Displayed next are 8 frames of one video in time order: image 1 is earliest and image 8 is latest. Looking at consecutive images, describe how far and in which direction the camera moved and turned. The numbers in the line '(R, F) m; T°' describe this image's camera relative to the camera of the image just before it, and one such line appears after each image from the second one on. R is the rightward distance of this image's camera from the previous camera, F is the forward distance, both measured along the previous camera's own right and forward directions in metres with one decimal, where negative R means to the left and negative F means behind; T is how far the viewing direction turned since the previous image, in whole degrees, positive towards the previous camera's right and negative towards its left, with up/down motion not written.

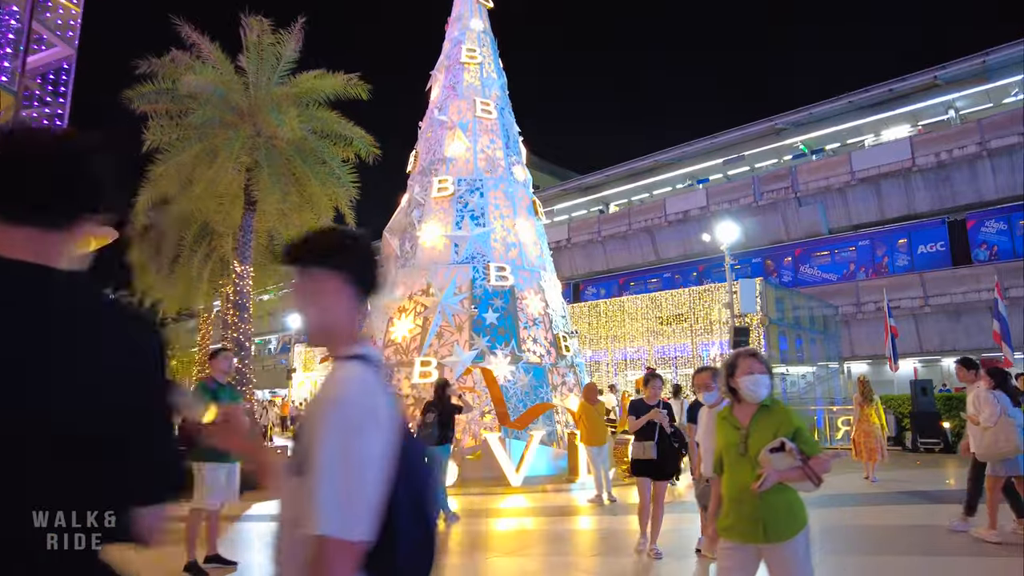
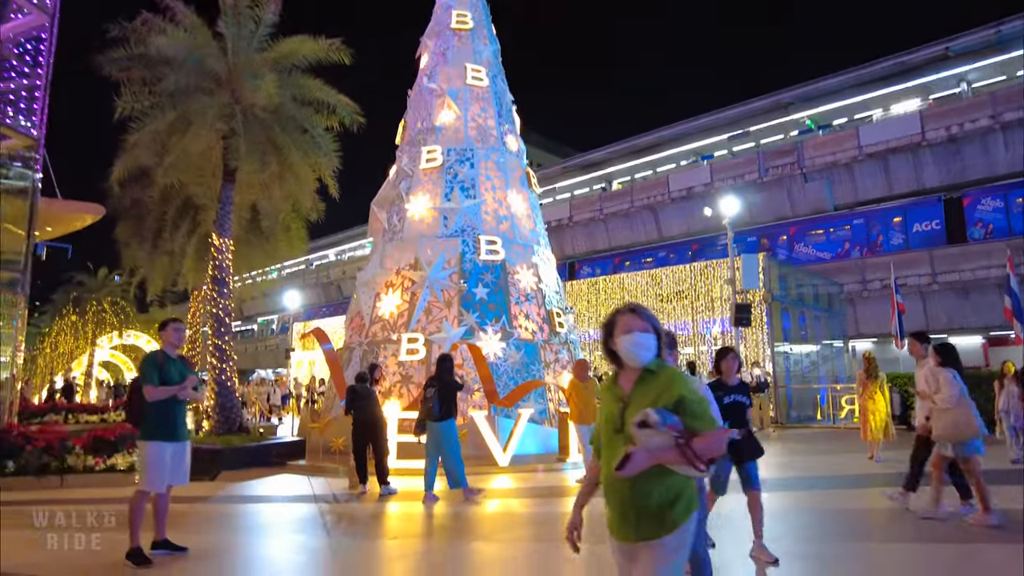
(+0.3, +0.5) m; 0°
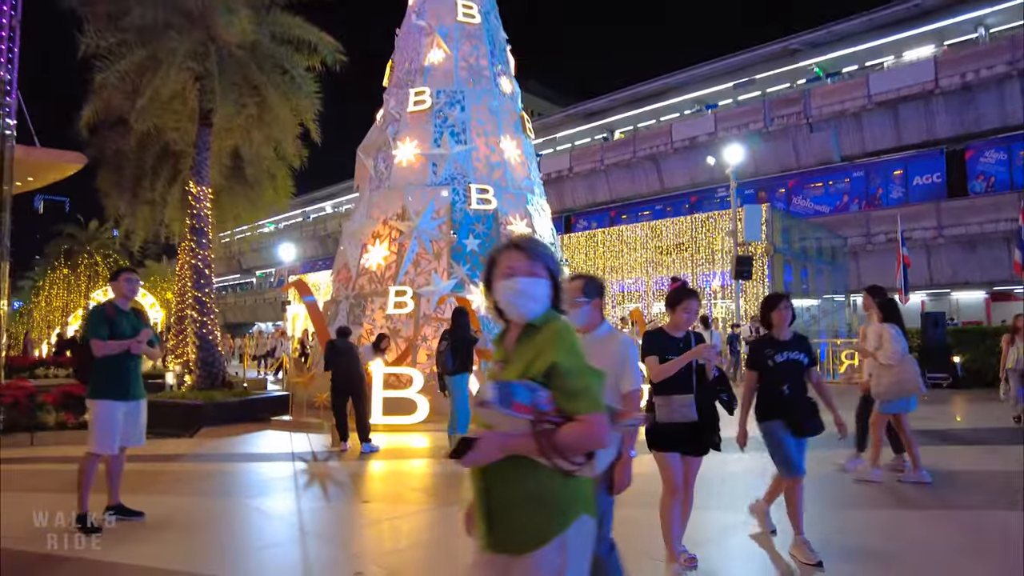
(+0.2, +0.5) m; 0°
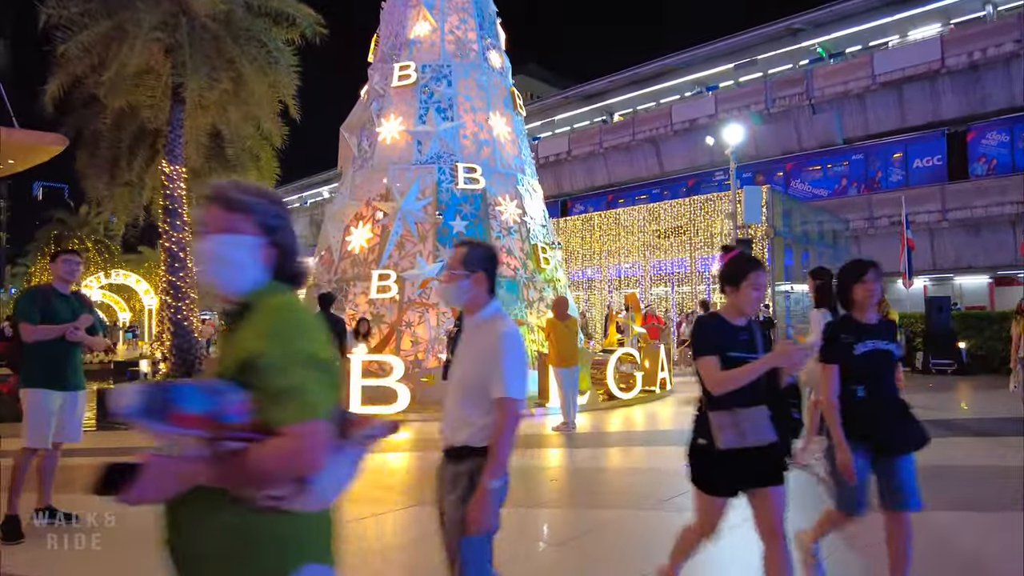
(+0.2, +0.5) m; 0°
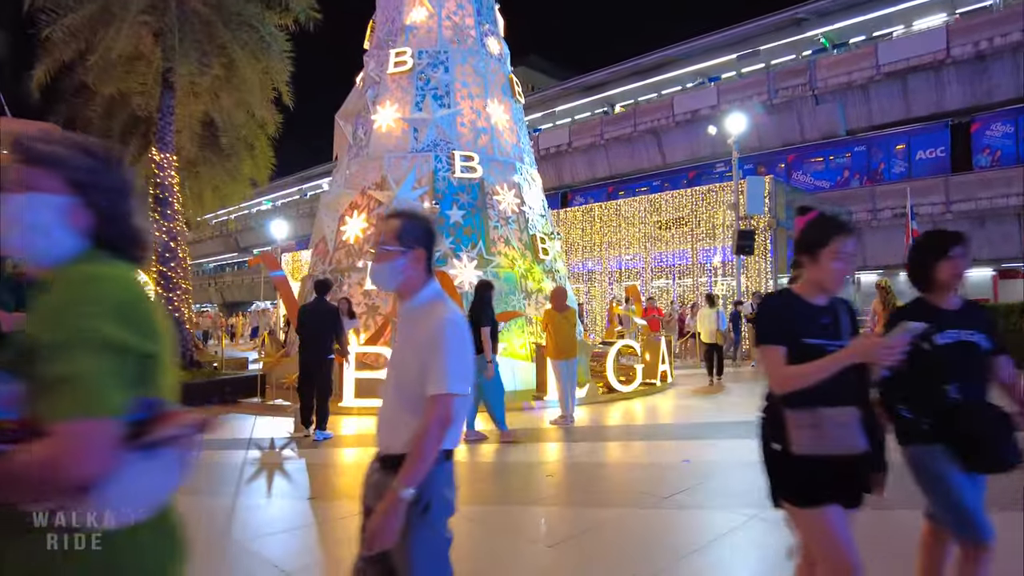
(+0.1, +0.2) m; 0°
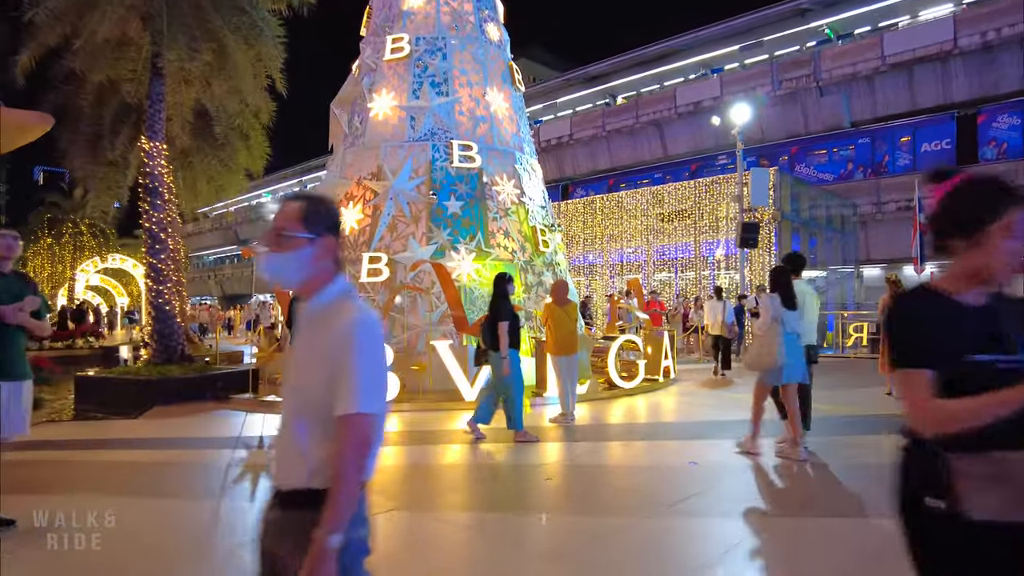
(0.0, +0.3) m; 0°
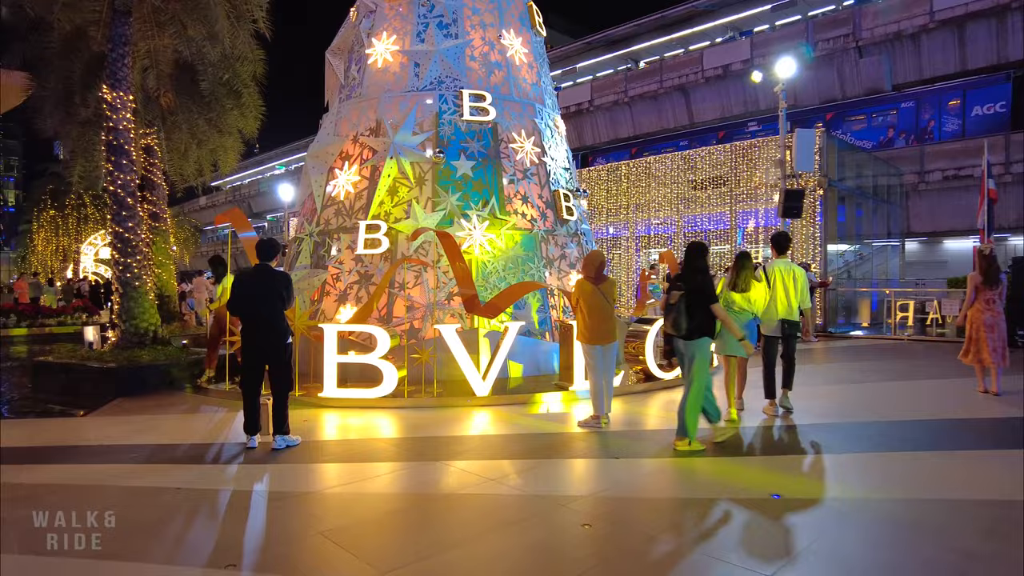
(-0.1, +1.5) m; -1°
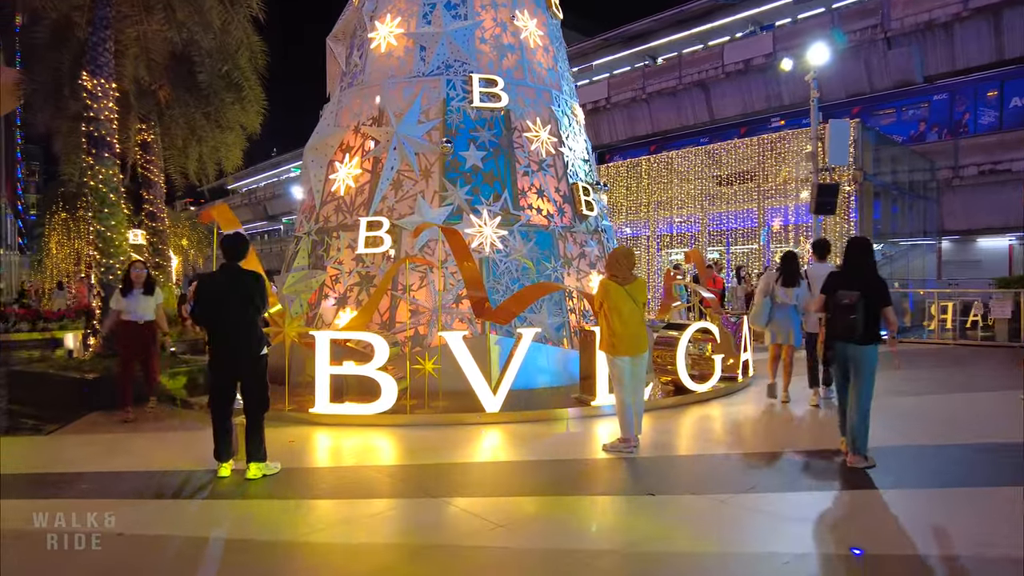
(0.0, +0.8) m; -1°
